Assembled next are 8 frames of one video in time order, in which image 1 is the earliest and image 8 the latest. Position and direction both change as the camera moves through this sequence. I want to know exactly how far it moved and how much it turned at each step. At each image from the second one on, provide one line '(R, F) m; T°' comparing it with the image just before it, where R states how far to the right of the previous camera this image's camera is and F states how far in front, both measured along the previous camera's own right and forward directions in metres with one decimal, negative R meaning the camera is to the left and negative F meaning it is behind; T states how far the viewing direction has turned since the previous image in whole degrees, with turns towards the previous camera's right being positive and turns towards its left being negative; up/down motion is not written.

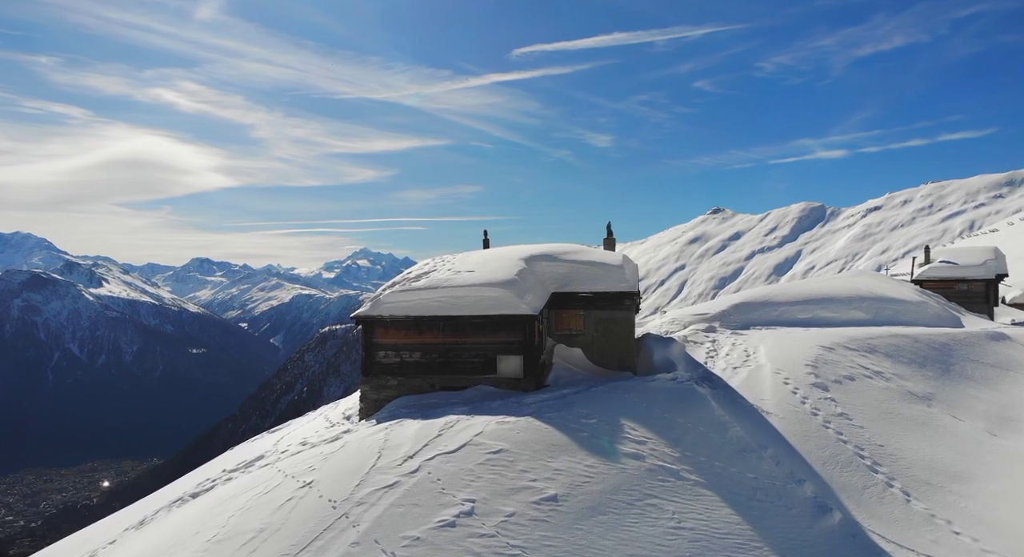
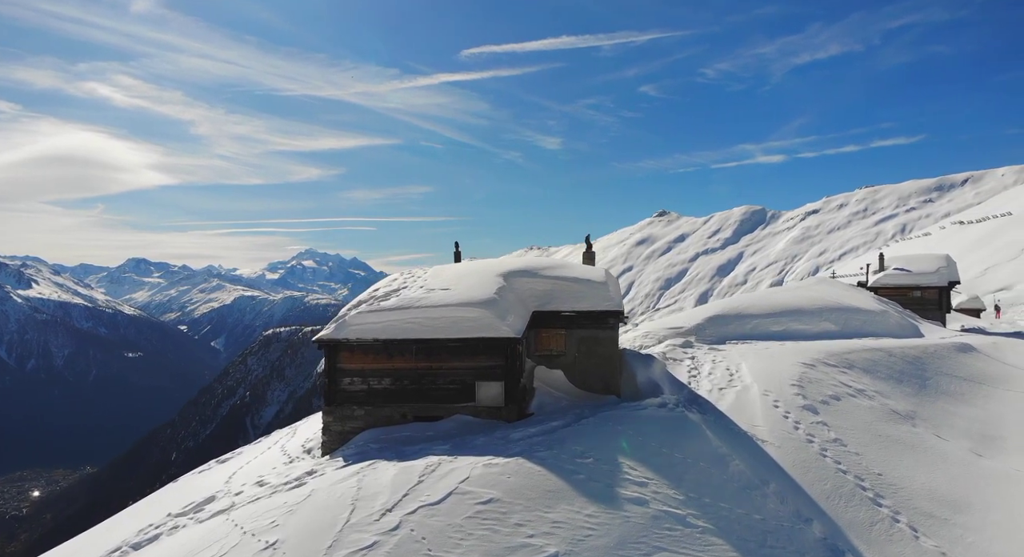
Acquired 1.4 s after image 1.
(-0.6, +1.3) m; +4°
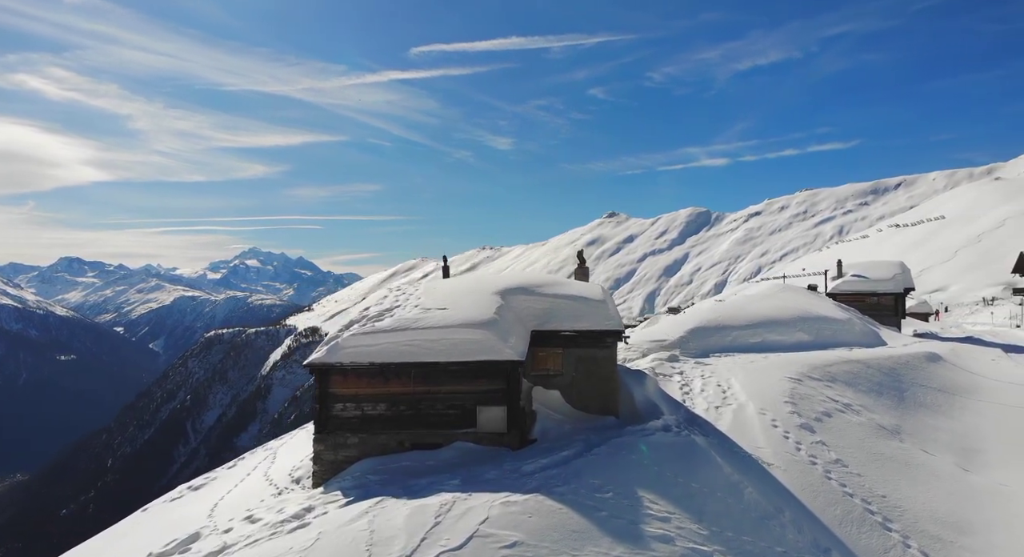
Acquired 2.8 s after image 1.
(-1.0, +0.6) m; +4°
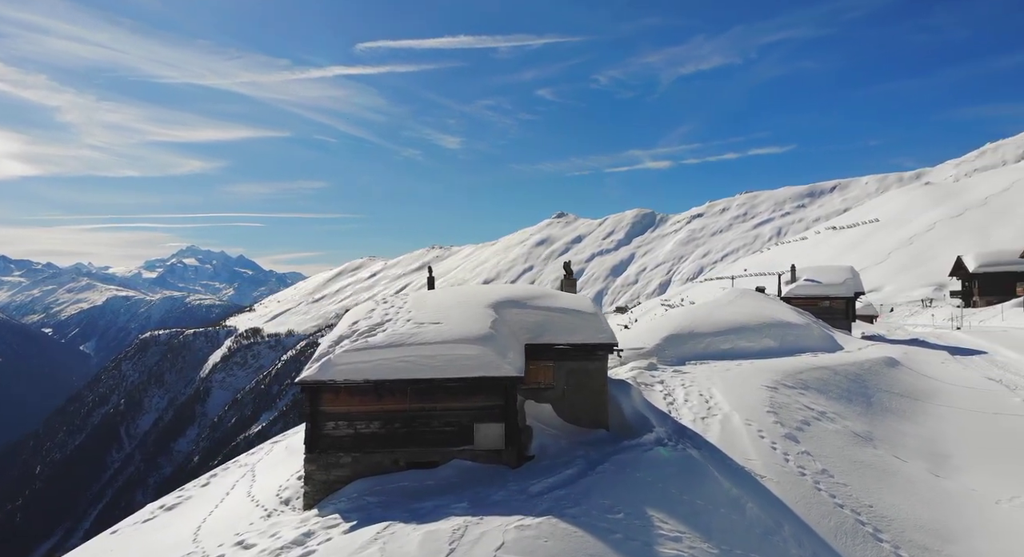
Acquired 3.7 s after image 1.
(-1.0, +0.2) m; +4°
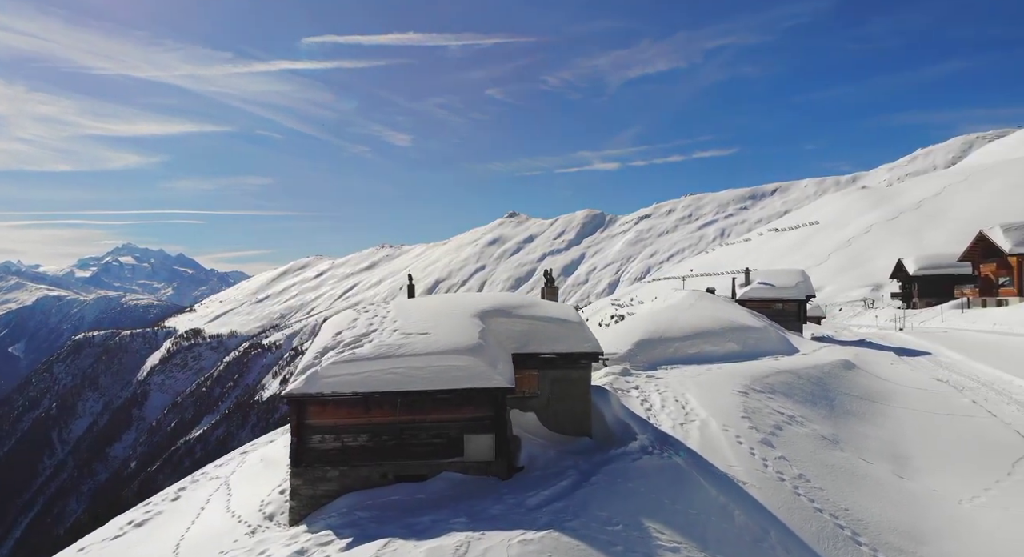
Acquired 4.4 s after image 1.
(-0.8, +0.1) m; +4°
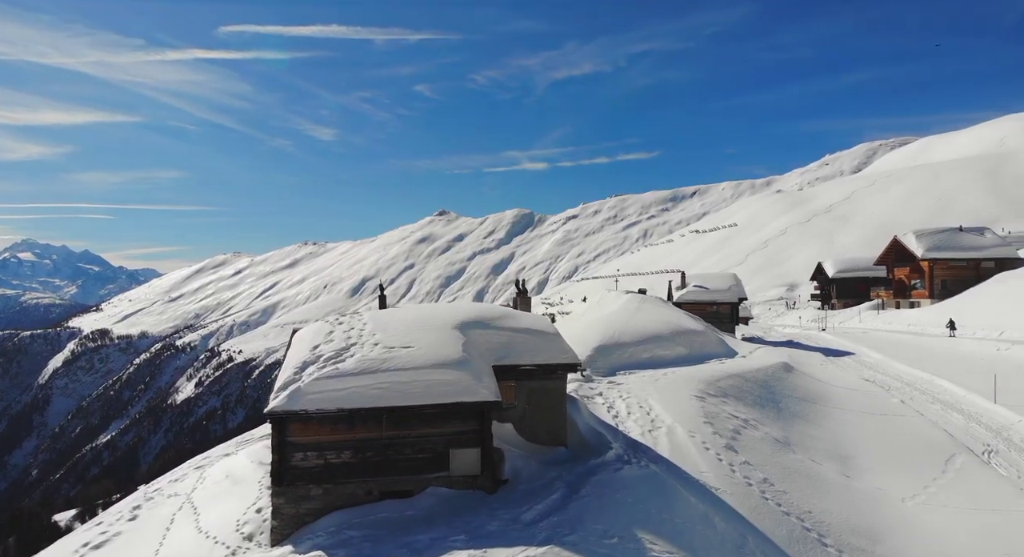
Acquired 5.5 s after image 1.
(-1.2, 0.0) m; +6°
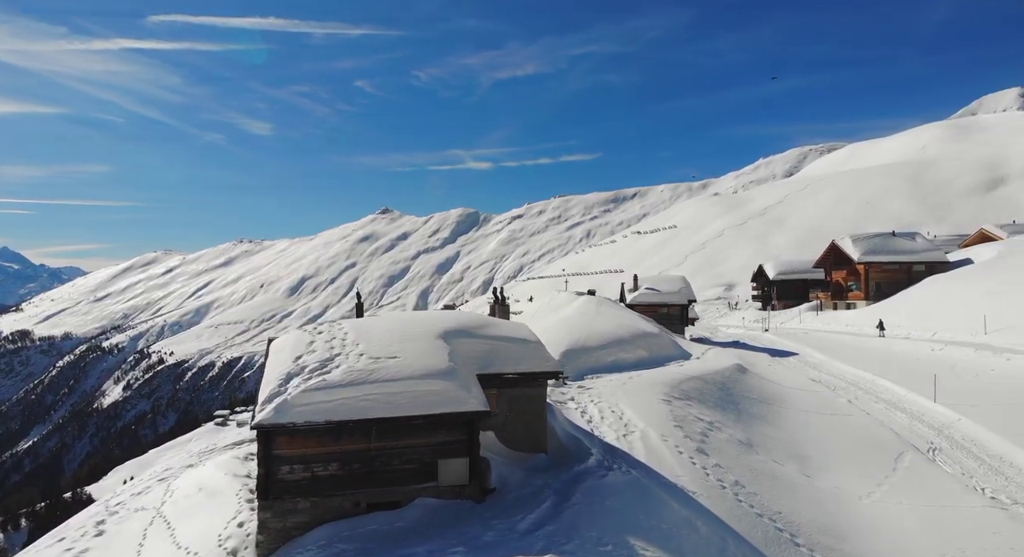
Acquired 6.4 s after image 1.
(-0.9, -0.1) m; +5°
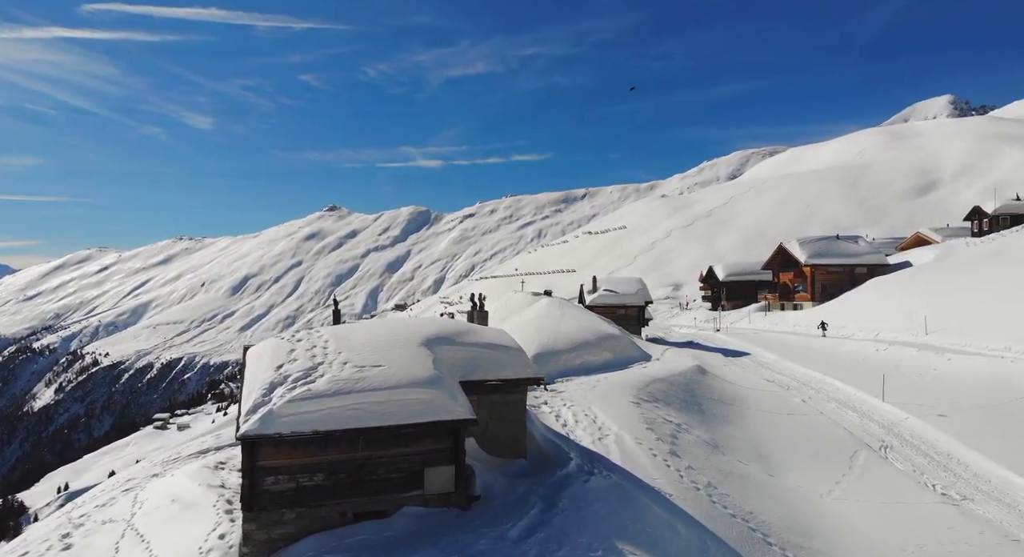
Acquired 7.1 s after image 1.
(-0.7, -0.1) m; +4°
